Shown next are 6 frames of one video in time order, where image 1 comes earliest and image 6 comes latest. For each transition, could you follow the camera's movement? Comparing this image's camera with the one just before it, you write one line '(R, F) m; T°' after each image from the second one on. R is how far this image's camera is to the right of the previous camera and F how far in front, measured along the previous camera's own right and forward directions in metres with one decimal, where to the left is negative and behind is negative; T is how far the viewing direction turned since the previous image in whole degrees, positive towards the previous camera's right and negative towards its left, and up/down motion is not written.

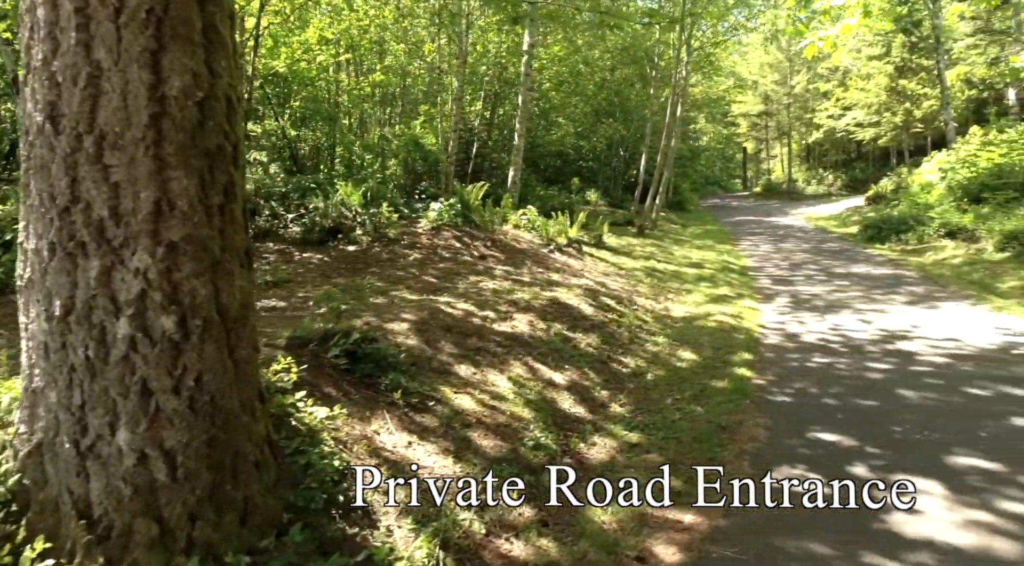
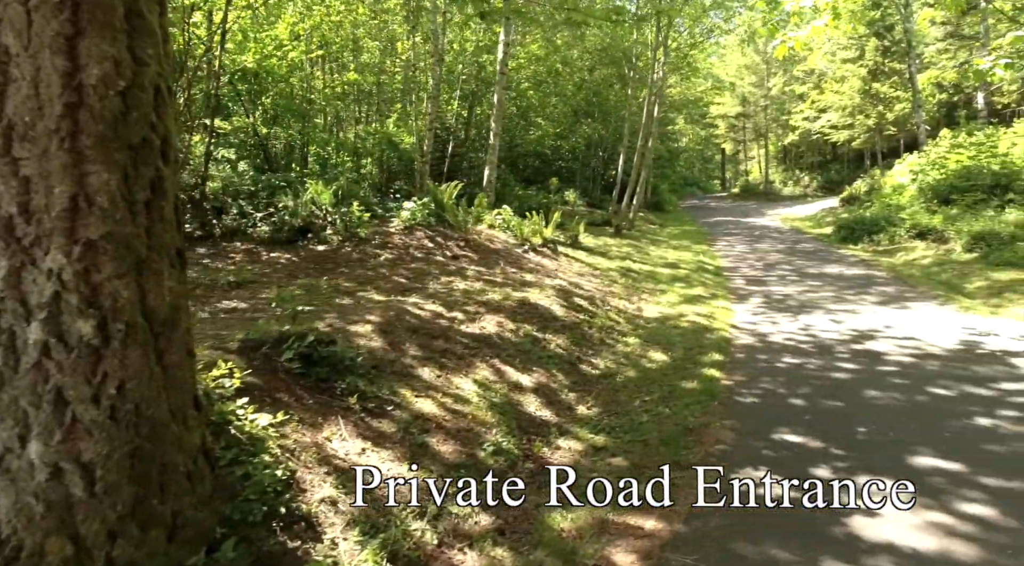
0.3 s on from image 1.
(+0.1, +0.1) m; +2°
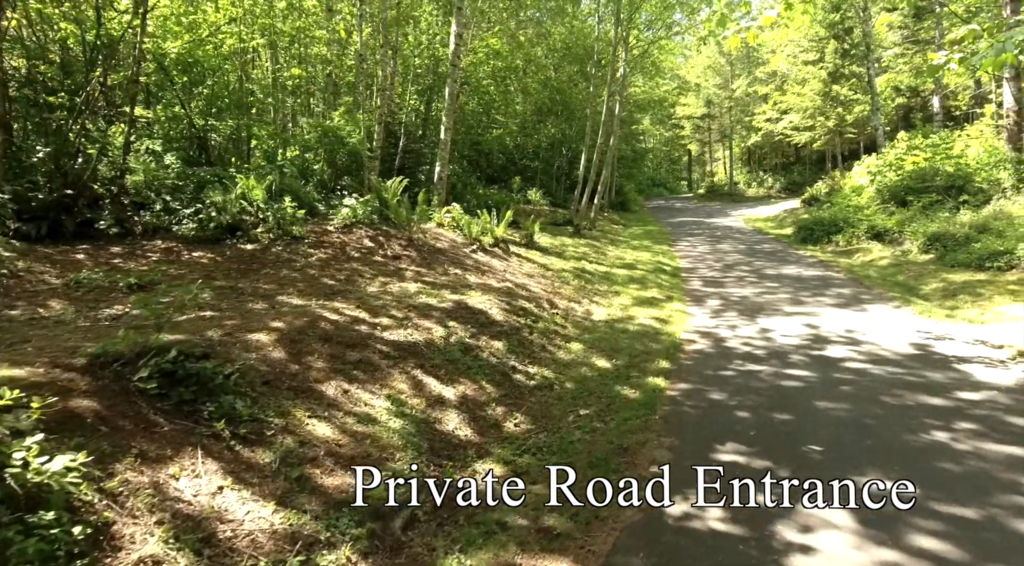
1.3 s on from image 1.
(+0.4, +0.5) m; +3°
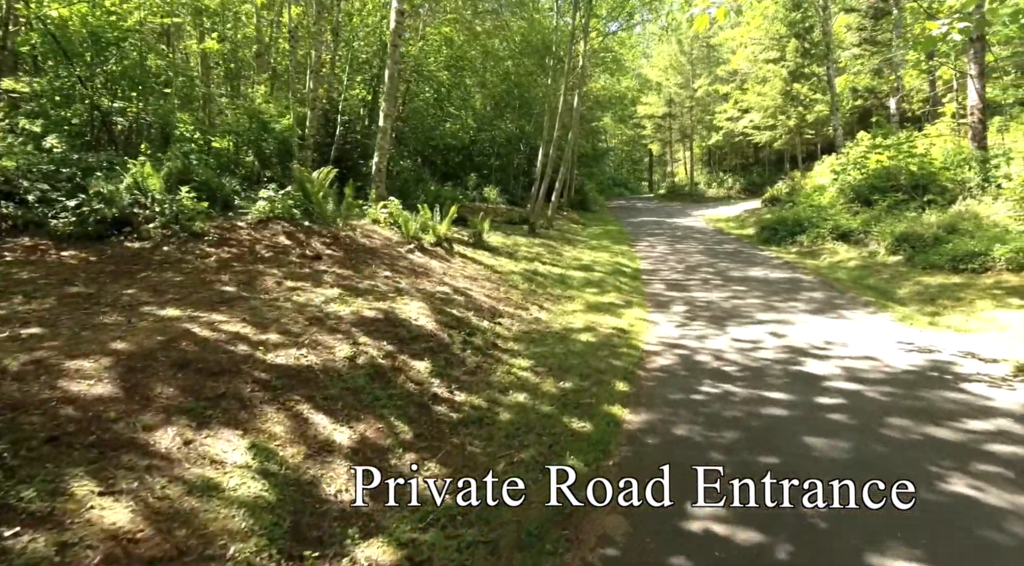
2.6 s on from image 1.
(+0.3, +1.2) m; +3°
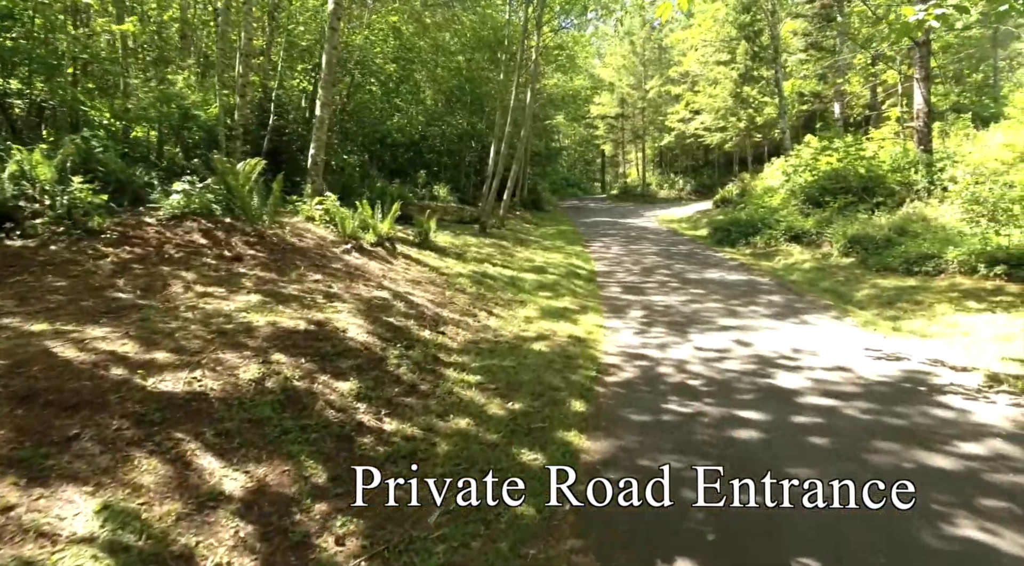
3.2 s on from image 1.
(+0.1, +0.8) m; +4°
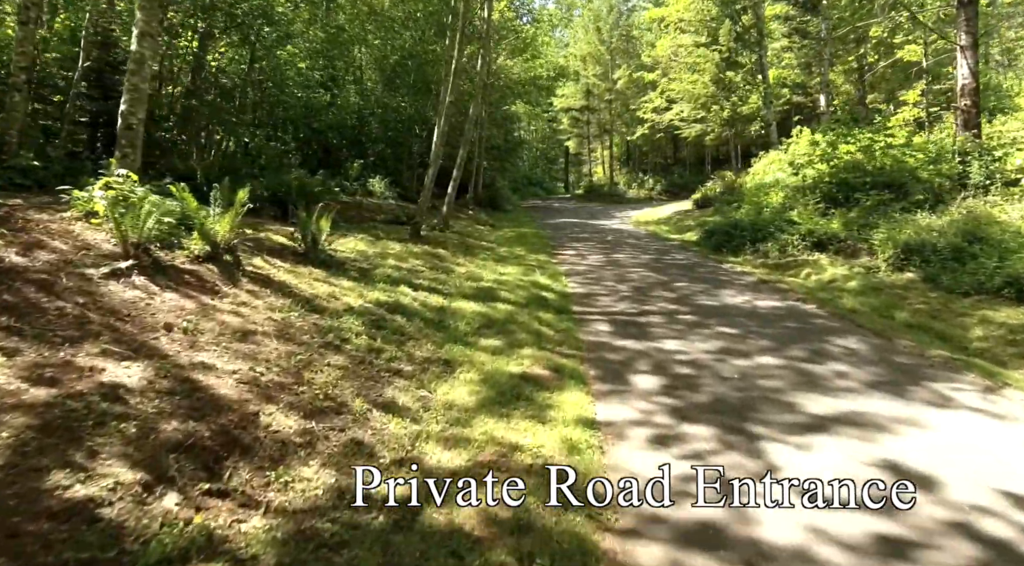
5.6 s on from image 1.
(+0.3, +4.3) m; +3°
